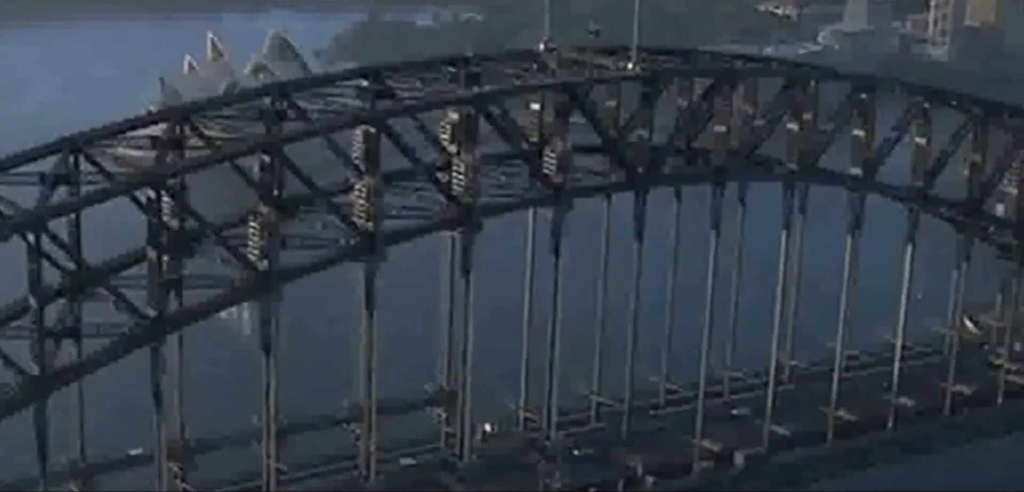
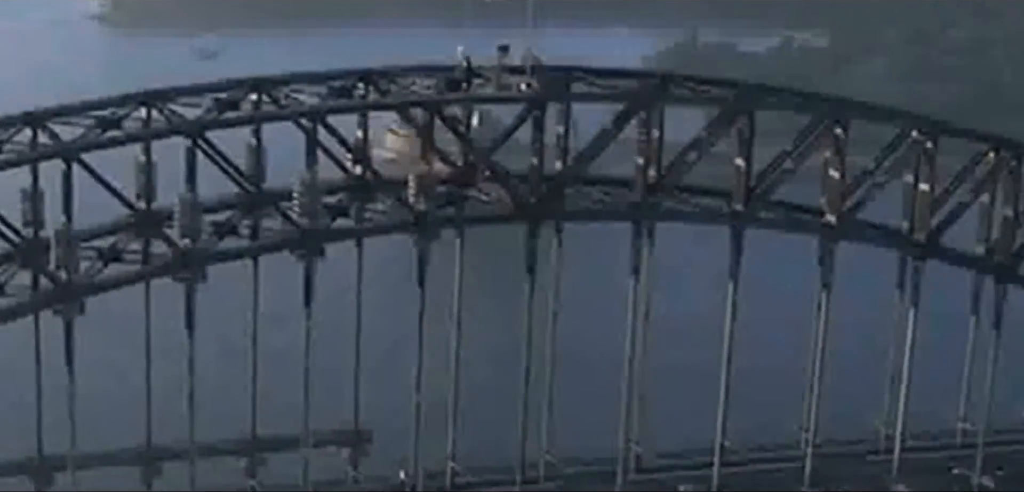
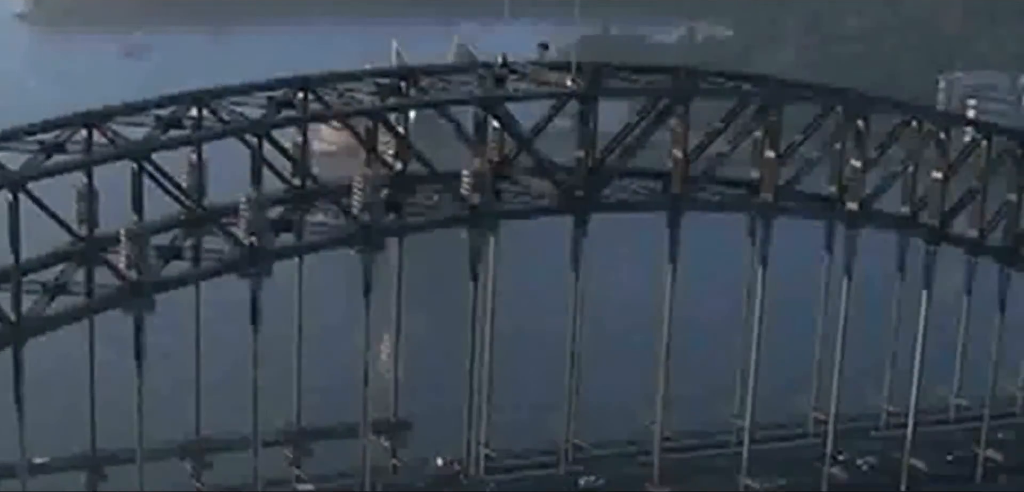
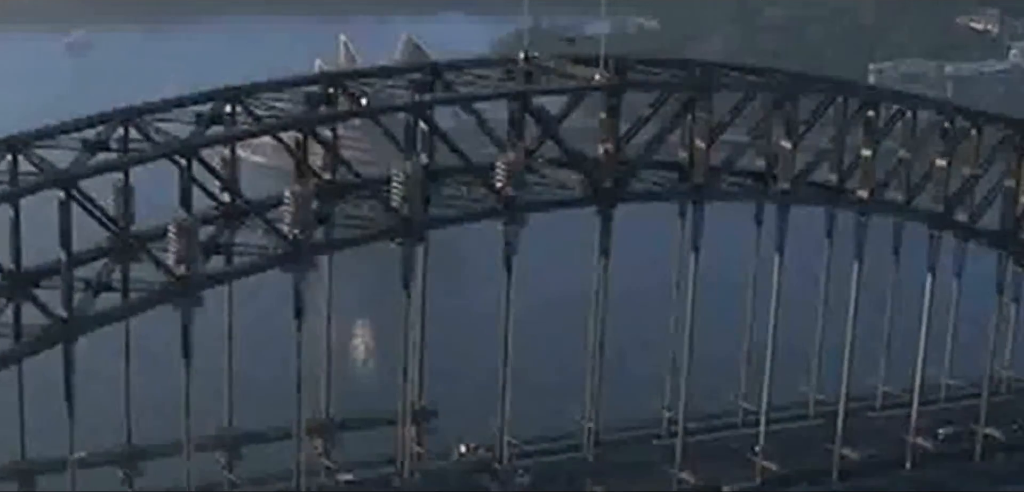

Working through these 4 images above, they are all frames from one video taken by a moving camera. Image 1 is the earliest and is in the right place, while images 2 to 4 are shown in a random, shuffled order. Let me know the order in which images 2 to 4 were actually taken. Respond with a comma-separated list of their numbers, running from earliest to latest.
4, 3, 2
